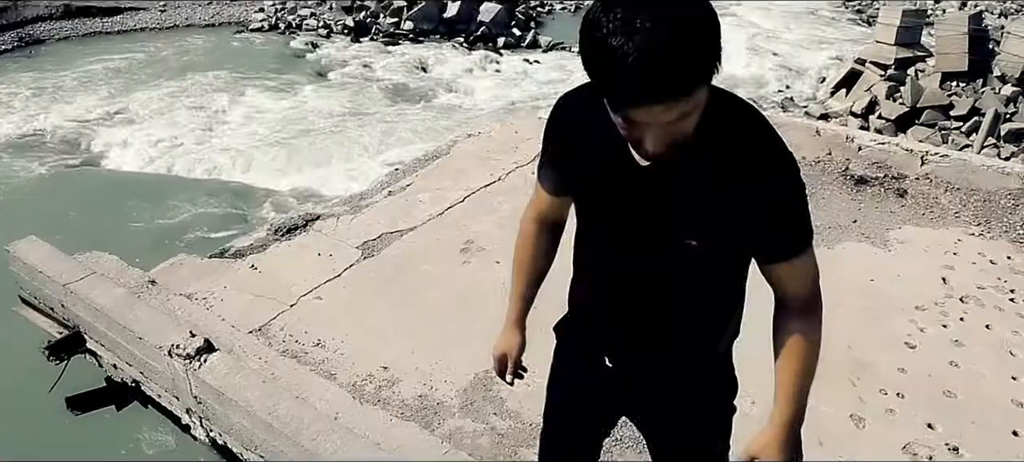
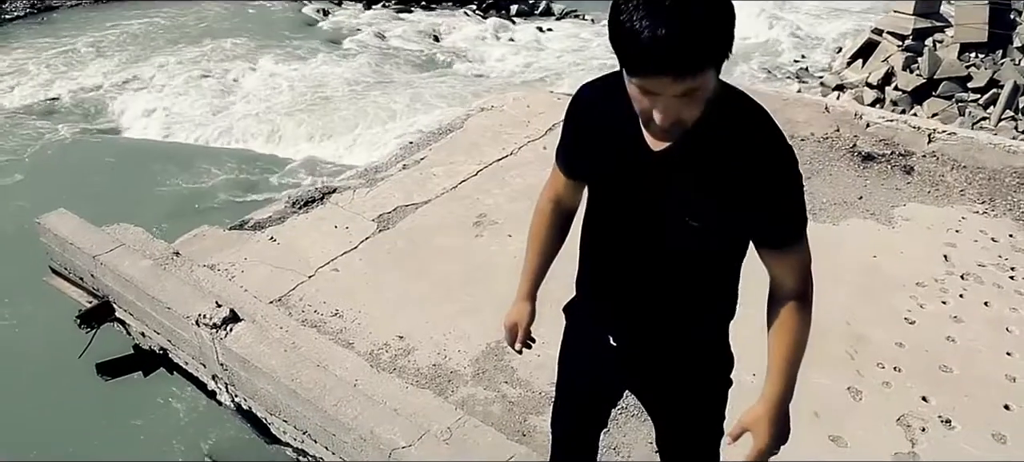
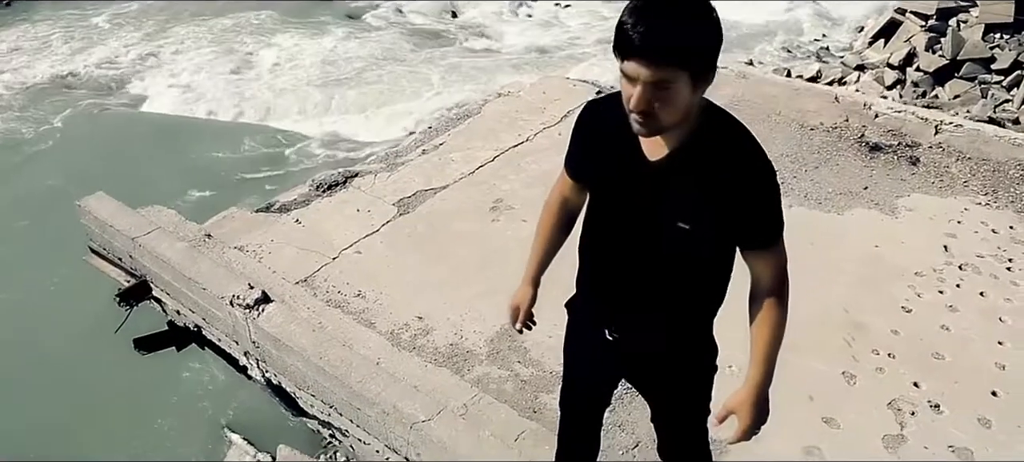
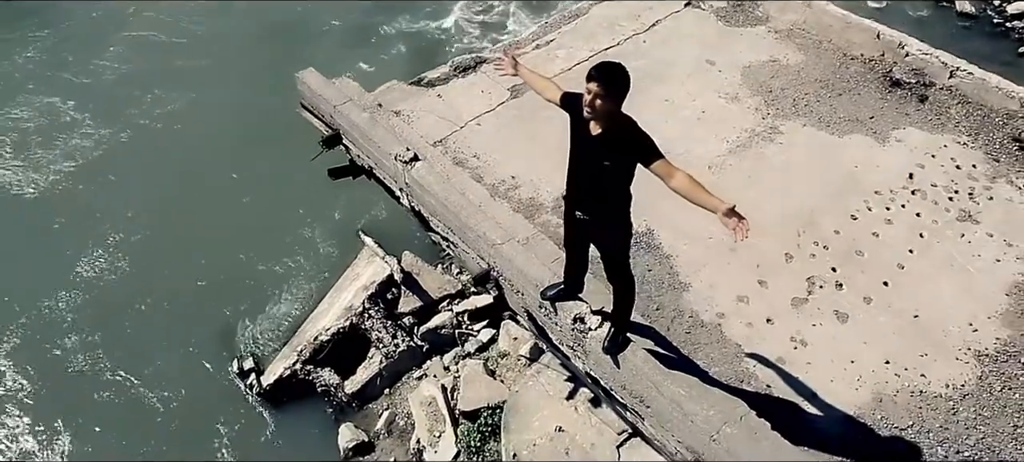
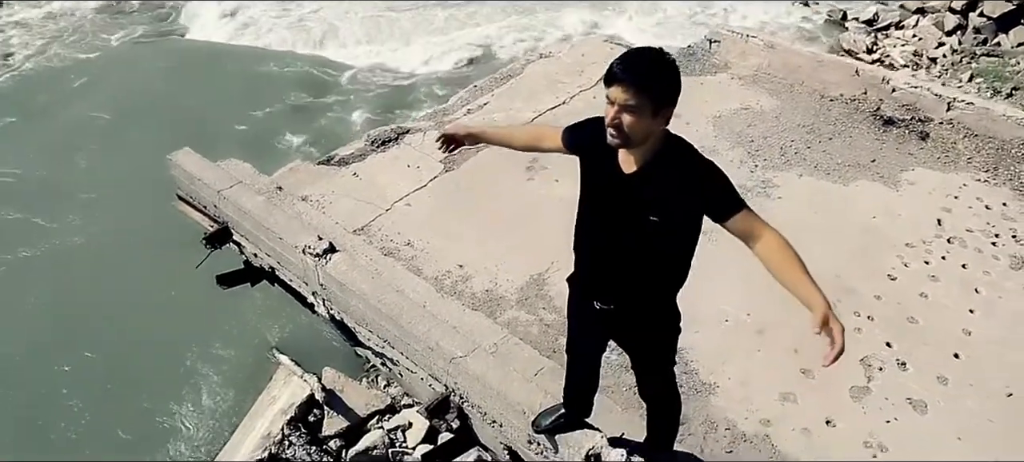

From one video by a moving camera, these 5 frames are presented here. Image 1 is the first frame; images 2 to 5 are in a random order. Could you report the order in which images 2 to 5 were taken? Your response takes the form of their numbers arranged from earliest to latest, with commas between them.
2, 3, 5, 4
